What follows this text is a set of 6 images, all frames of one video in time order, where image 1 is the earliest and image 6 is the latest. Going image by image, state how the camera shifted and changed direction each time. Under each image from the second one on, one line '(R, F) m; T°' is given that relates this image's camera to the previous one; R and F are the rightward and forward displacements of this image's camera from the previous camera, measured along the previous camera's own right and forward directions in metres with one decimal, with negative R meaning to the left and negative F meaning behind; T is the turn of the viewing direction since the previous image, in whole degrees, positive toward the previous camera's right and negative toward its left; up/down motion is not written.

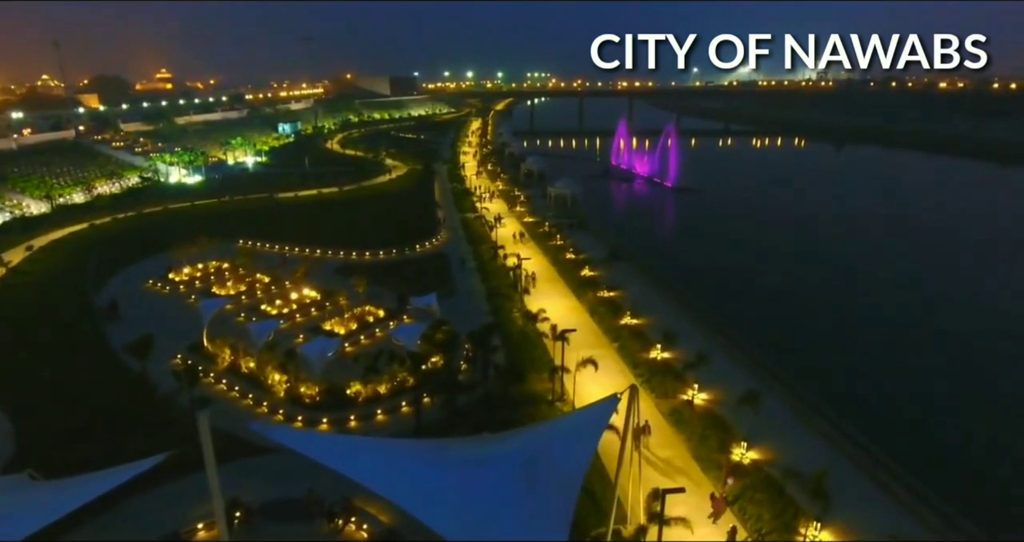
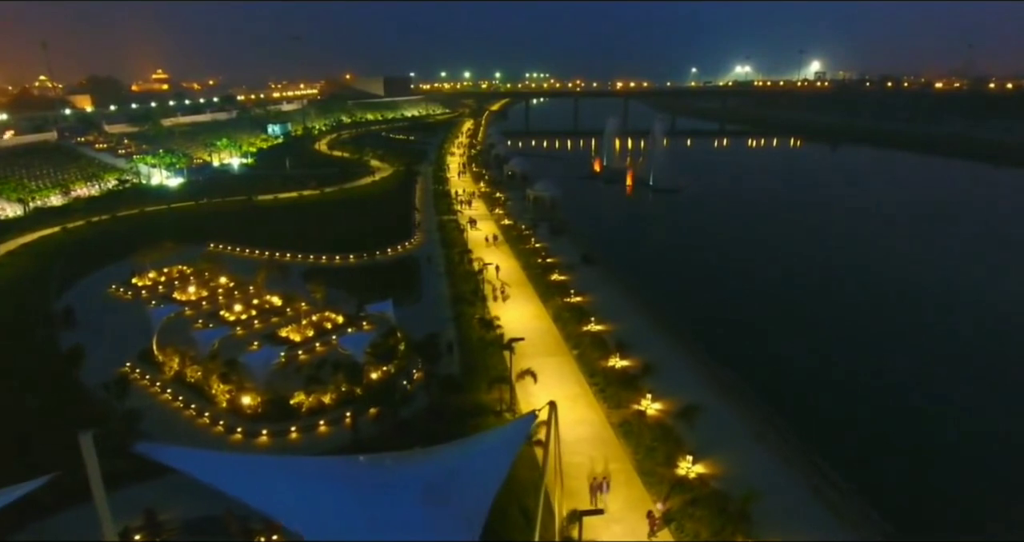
(+1.4, +0.5) m; 0°
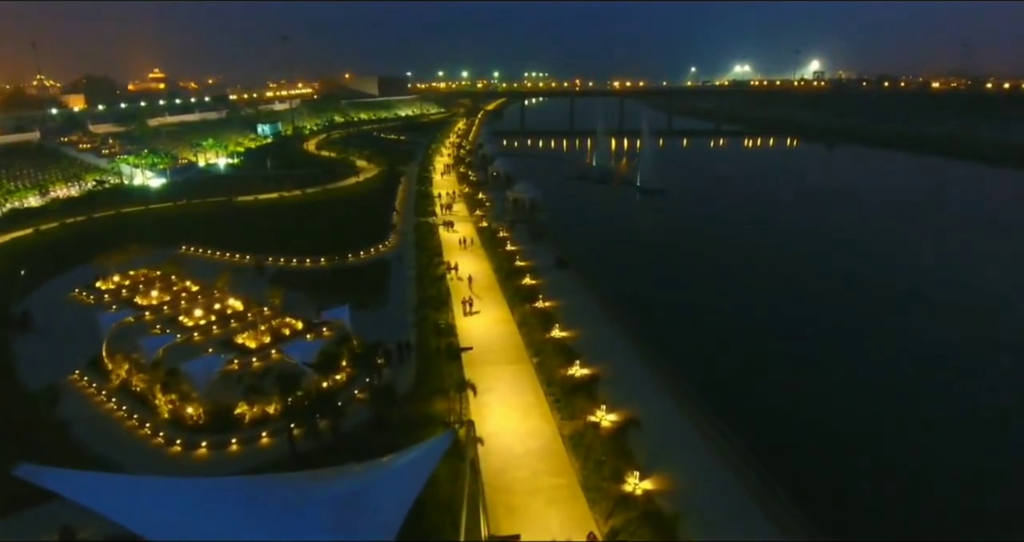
(+1.2, +0.5) m; 0°
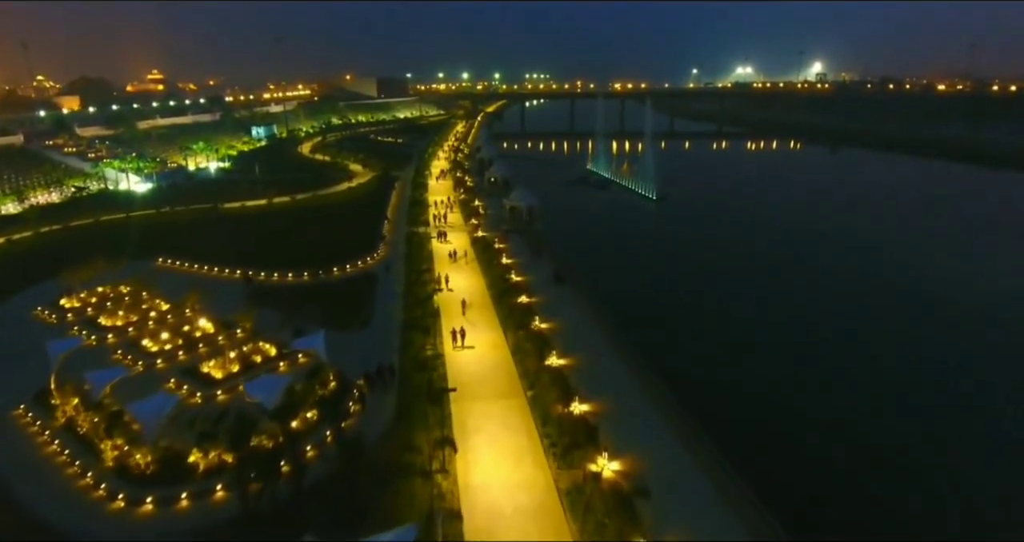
(+0.2, +1.9) m; 0°
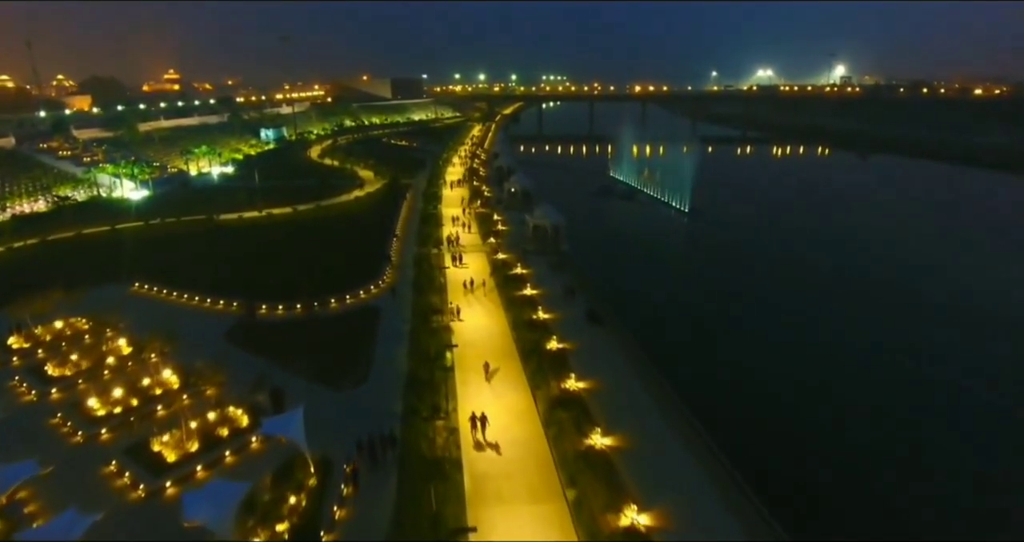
(-0.5, +4.2) m; -1°
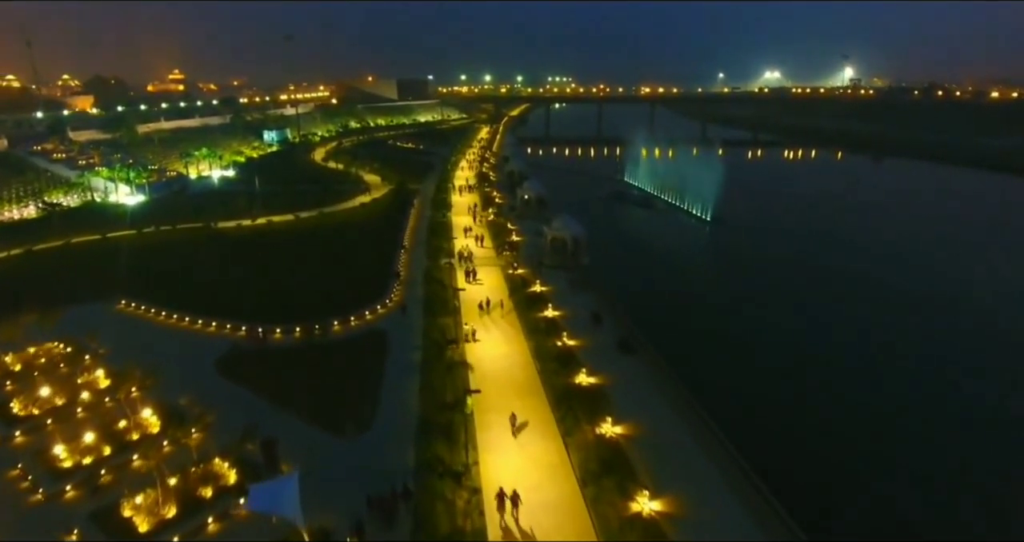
(-0.6, +2.3) m; 0°
